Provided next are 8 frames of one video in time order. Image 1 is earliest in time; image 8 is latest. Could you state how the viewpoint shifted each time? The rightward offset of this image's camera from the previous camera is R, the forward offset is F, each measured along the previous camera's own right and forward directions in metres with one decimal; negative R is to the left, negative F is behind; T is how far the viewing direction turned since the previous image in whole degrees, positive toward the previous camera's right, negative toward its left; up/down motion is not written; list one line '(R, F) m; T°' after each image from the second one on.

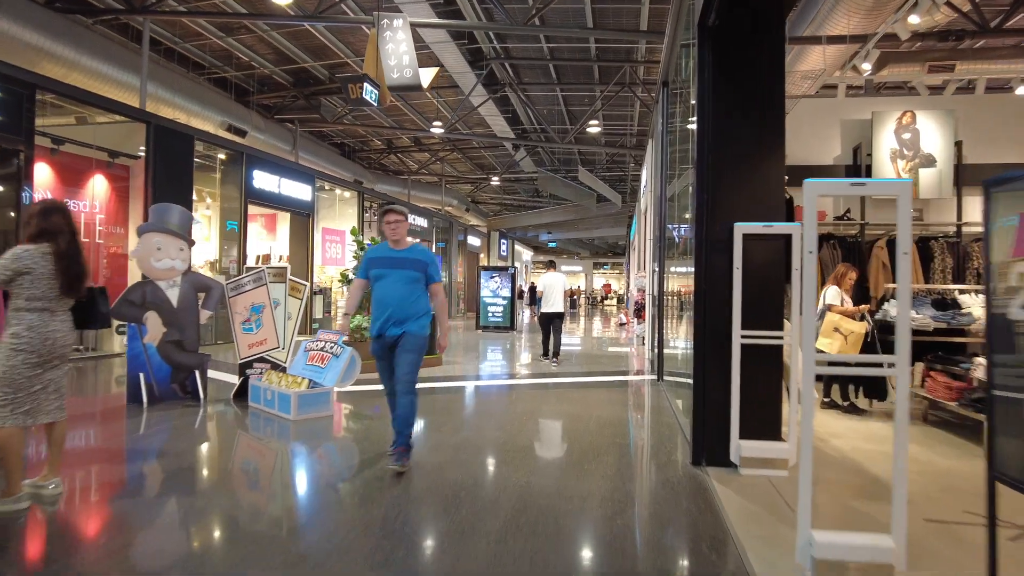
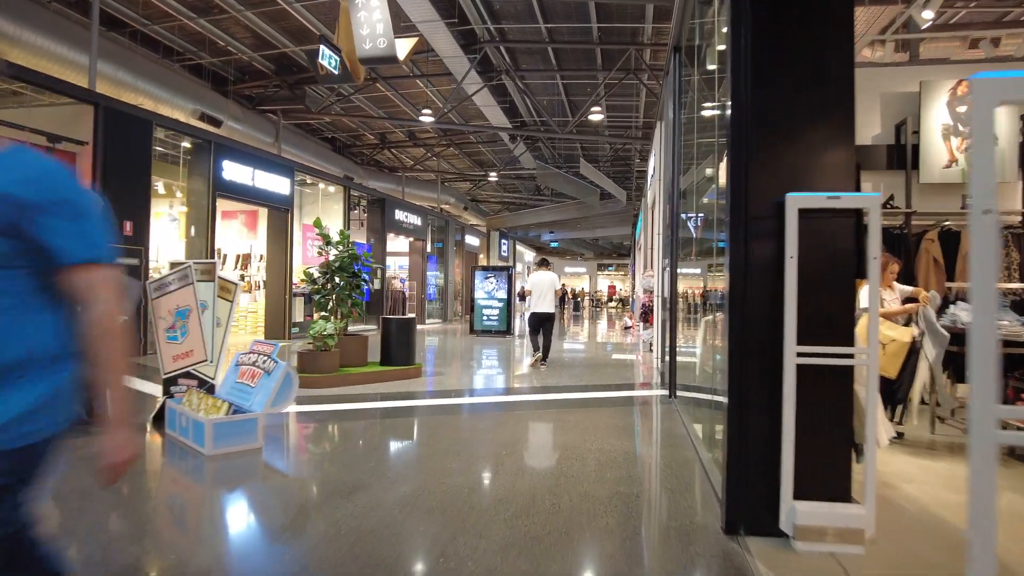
(+0.2, +0.9) m; 0°
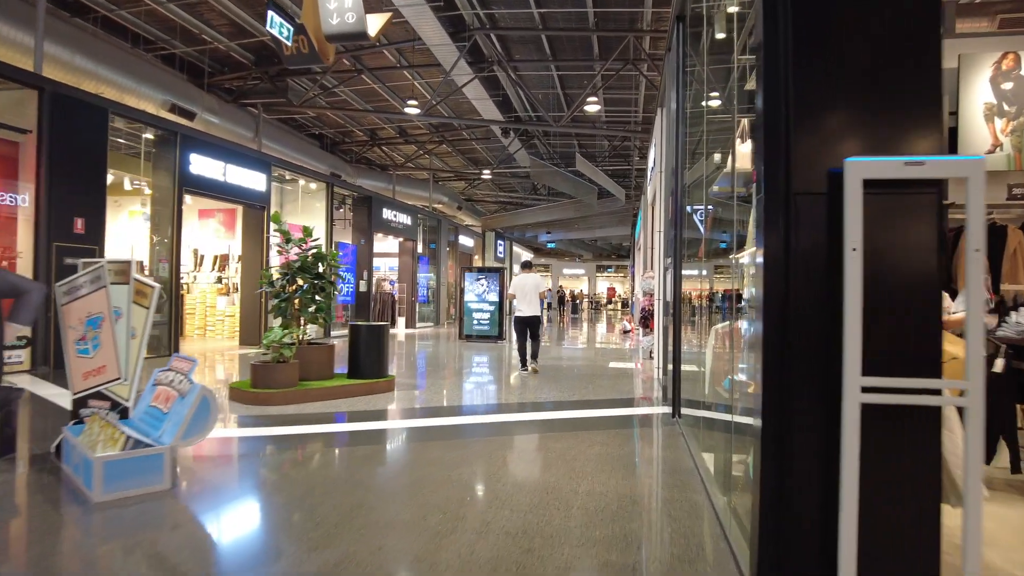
(+0.1, +0.6) m; 0°
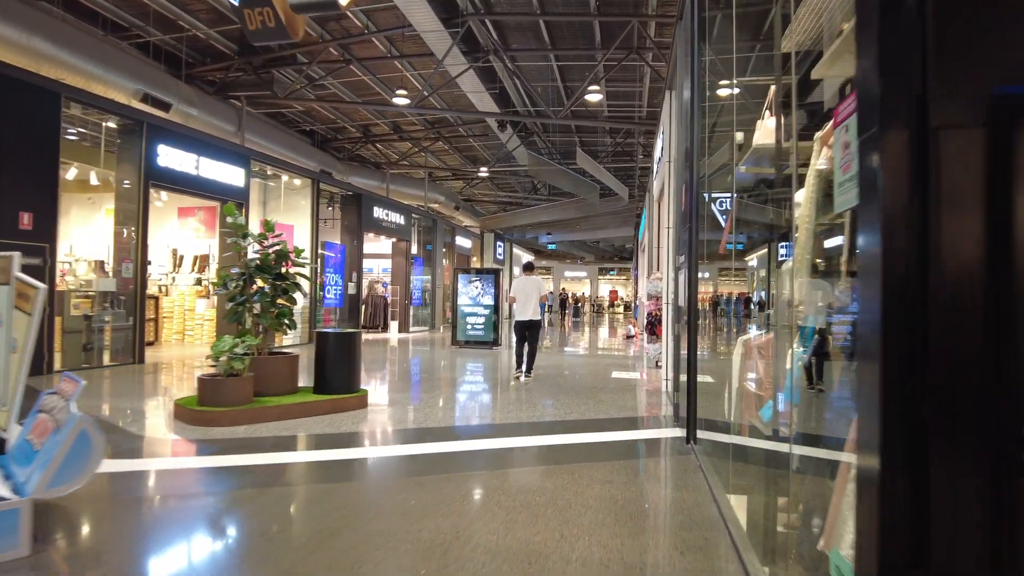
(+0.1, +0.7) m; 0°
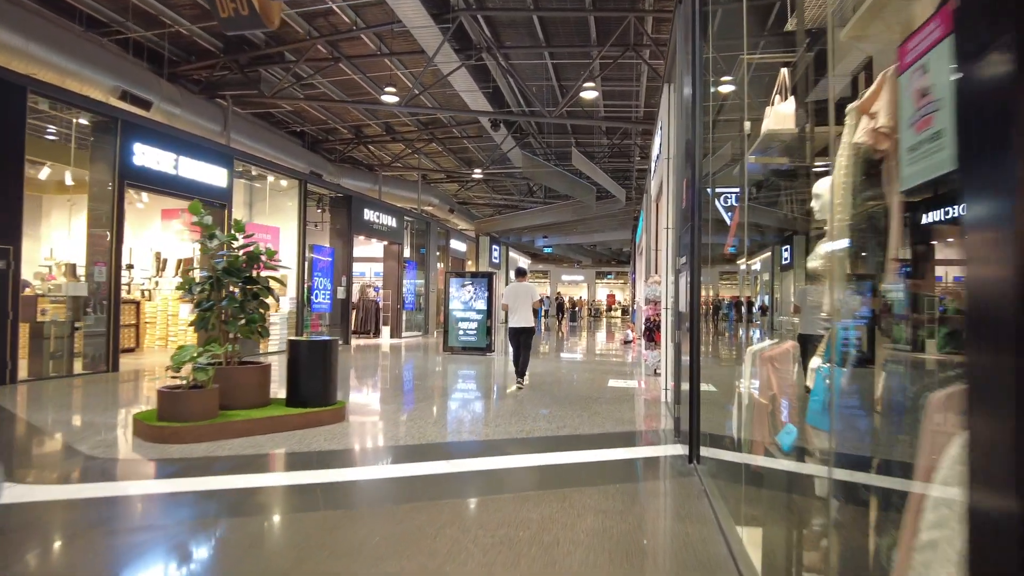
(+0.1, +0.3) m; 0°
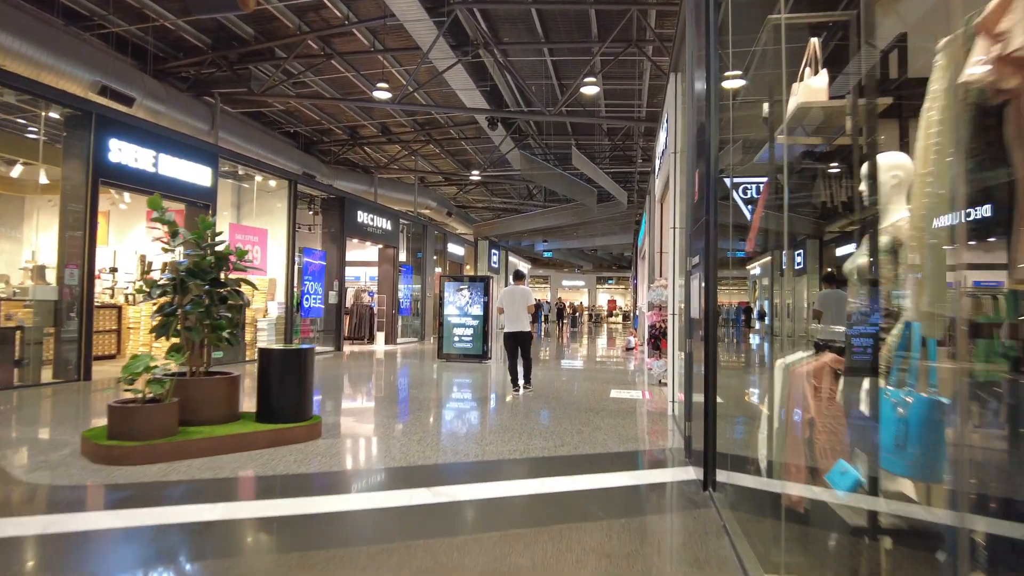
(0.0, +0.4) m; 0°
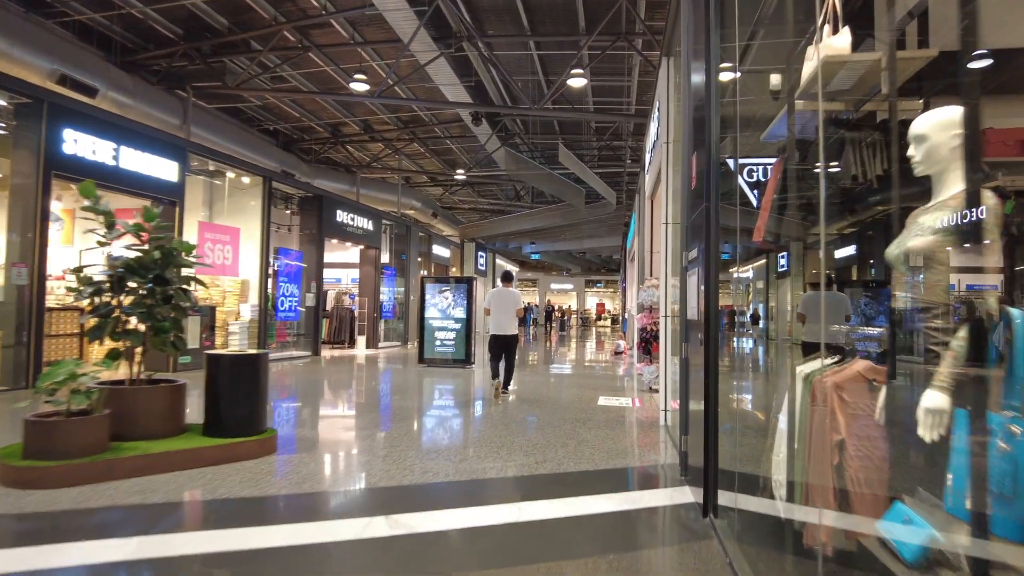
(+0.1, +0.4) m; +1°
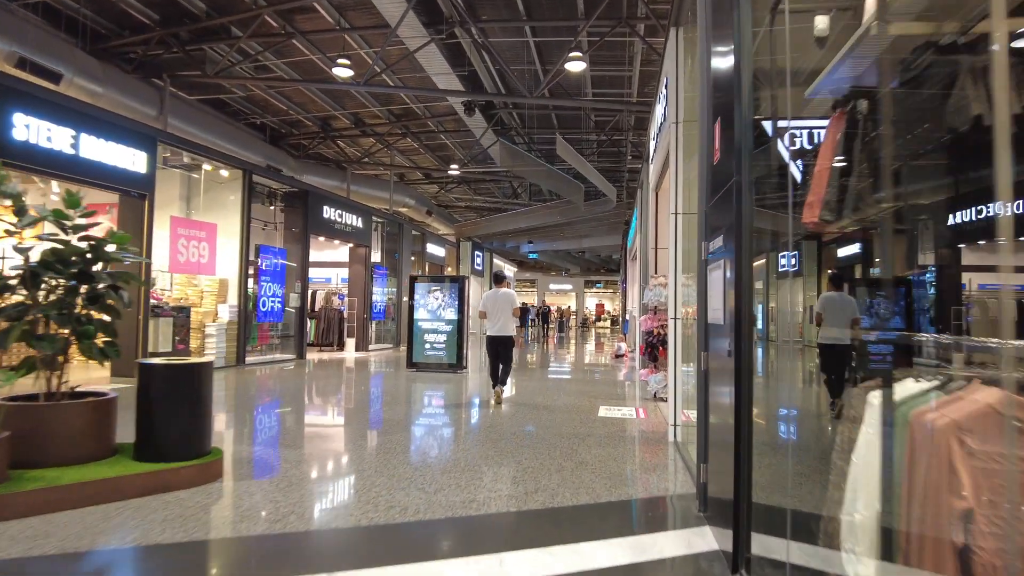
(+0.1, +0.6) m; 0°
